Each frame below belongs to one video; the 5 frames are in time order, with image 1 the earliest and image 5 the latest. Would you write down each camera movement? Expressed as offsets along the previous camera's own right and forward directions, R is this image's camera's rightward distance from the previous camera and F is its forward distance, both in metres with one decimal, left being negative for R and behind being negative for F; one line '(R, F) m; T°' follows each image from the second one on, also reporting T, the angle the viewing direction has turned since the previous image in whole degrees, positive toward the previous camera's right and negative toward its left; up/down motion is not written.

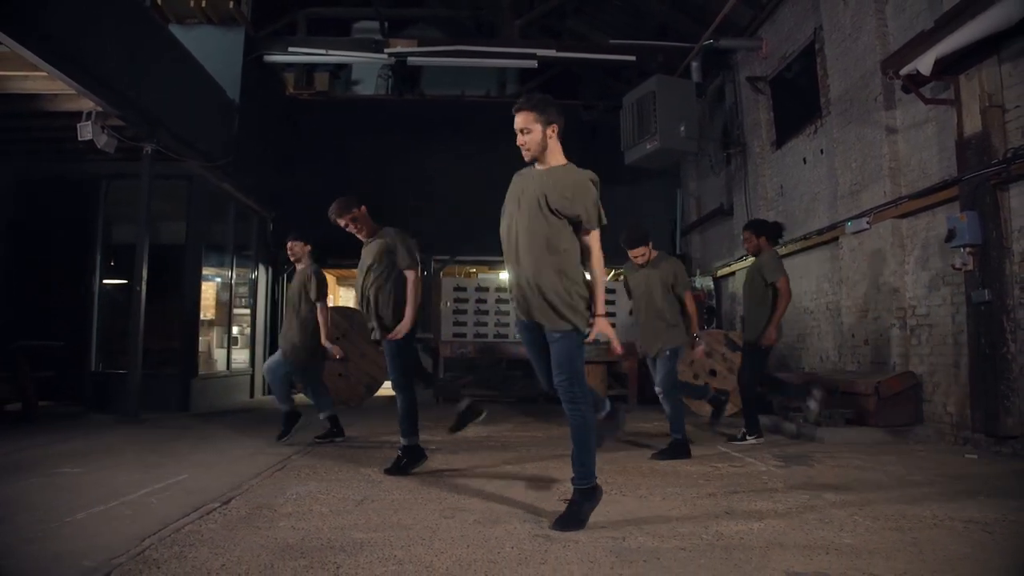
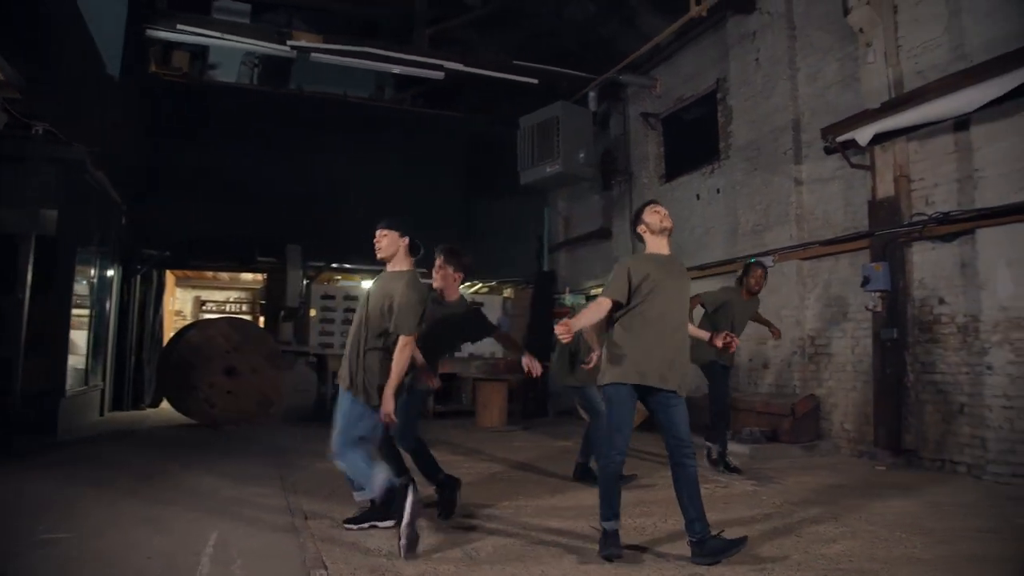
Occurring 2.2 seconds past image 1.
(-1.6, +0.3) m; +17°
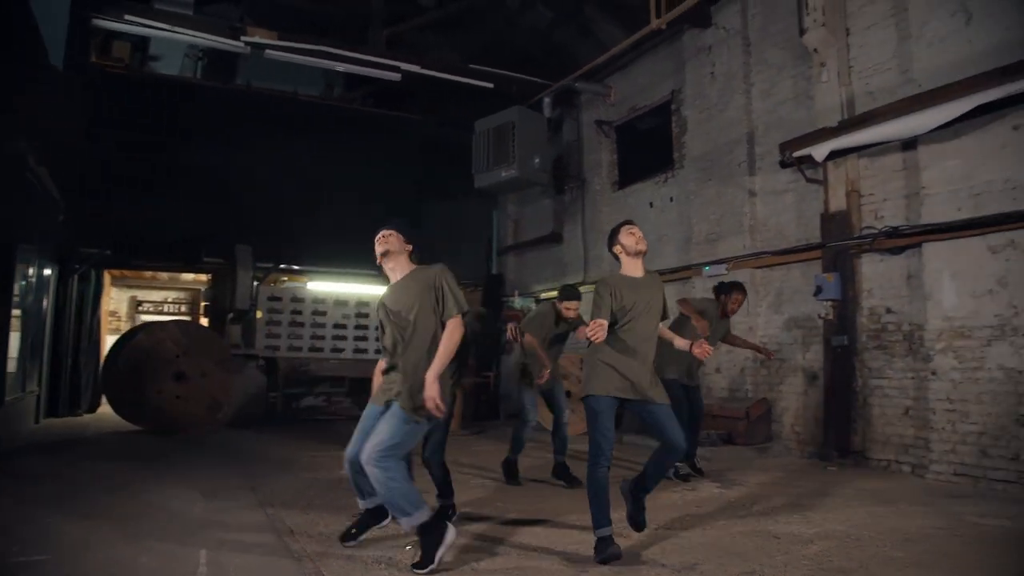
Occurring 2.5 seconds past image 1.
(-0.3, 0.0) m; +6°
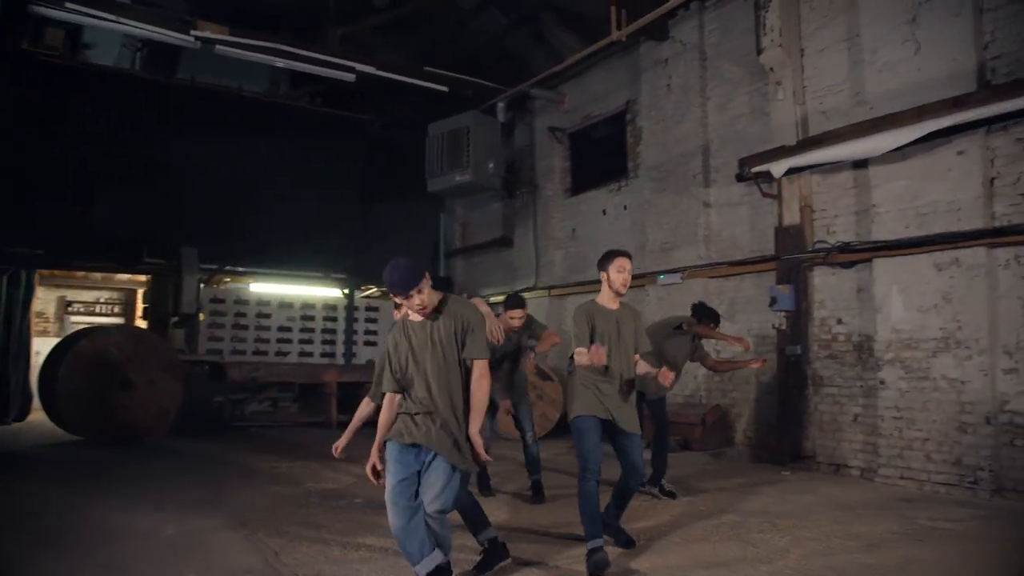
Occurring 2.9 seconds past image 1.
(-0.3, 0.0) m; +6°
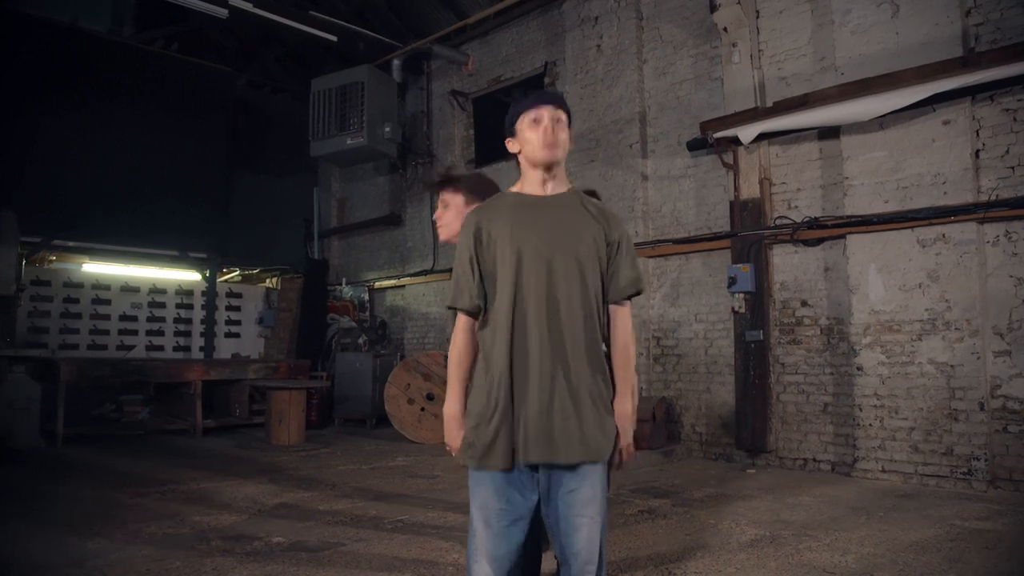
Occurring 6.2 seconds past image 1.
(-0.8, +1.2) m; +13°
